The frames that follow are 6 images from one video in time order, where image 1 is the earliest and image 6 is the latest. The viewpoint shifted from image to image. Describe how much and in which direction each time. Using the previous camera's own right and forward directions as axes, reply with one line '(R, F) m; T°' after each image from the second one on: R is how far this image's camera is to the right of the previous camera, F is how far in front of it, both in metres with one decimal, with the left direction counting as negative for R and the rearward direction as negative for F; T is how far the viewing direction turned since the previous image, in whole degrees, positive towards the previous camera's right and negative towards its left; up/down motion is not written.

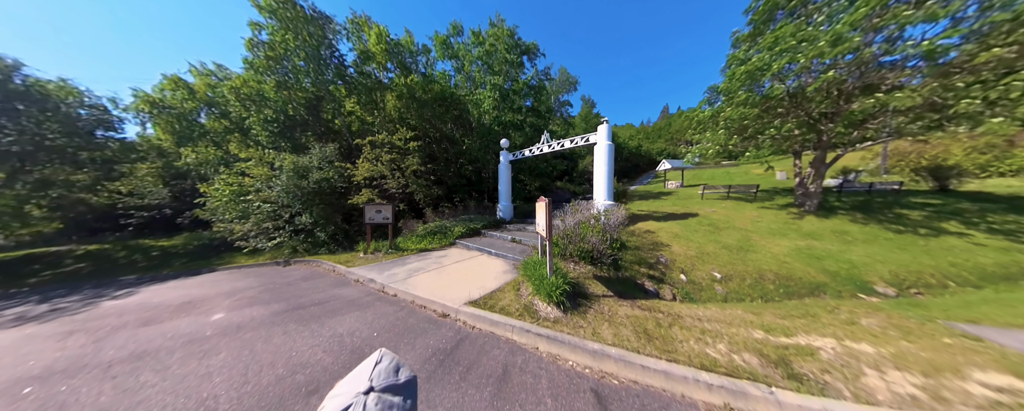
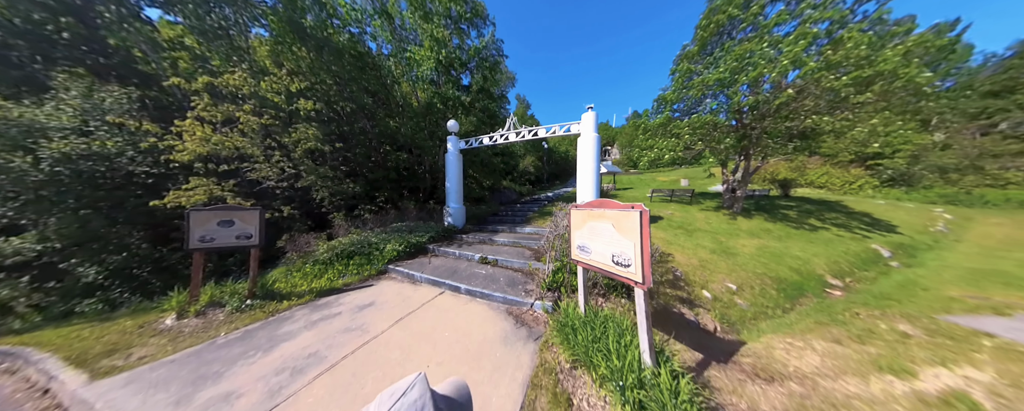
(-0.7, +1.8) m; +18°
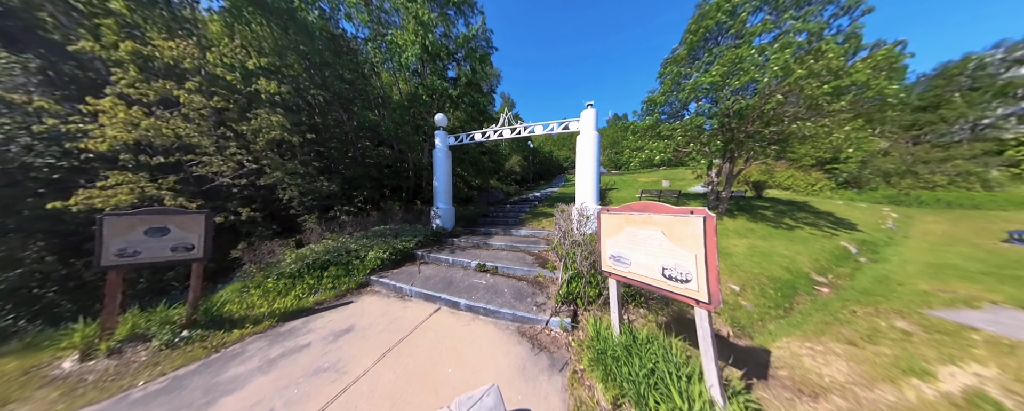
(-0.3, +0.3) m; +4°
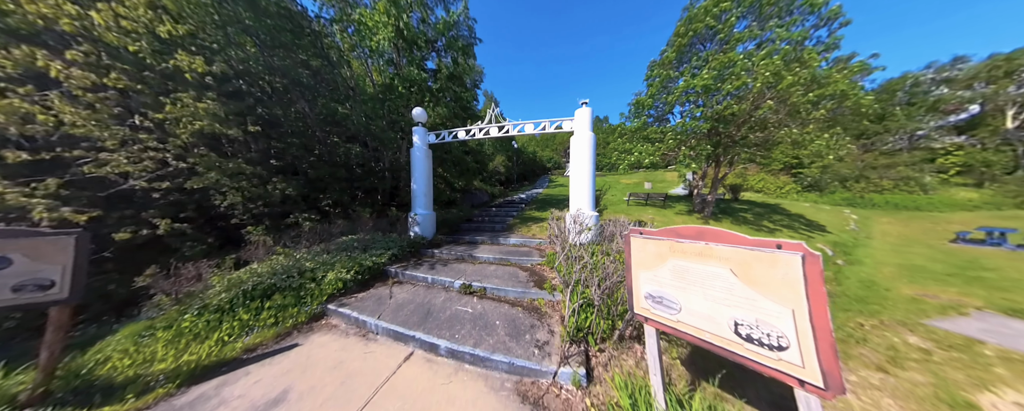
(-0.1, +0.5) m; +4°
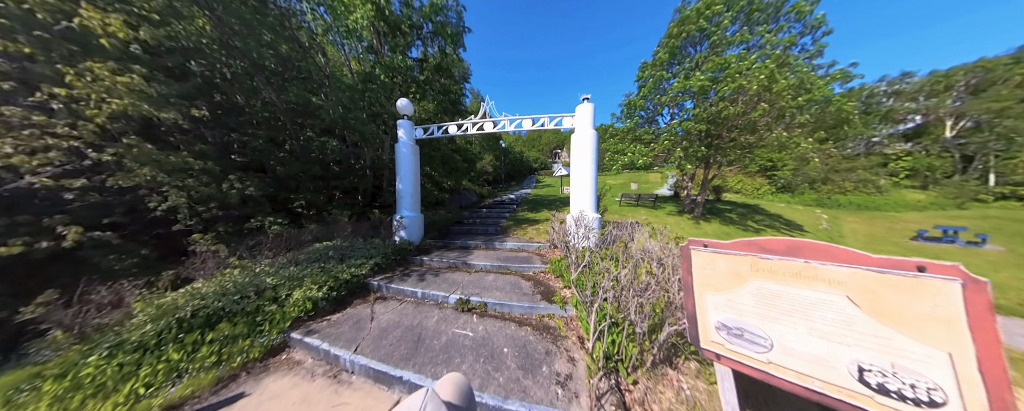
(-0.2, +0.4) m; +4°
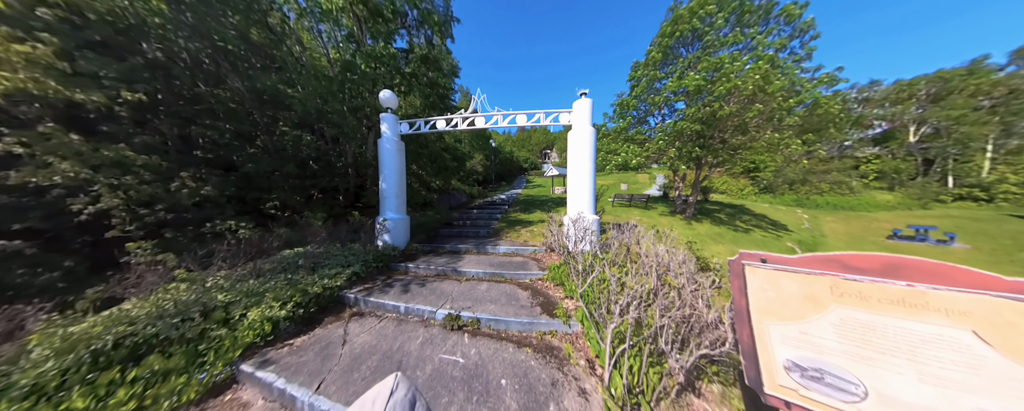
(-0.1, +0.3) m; +3°
